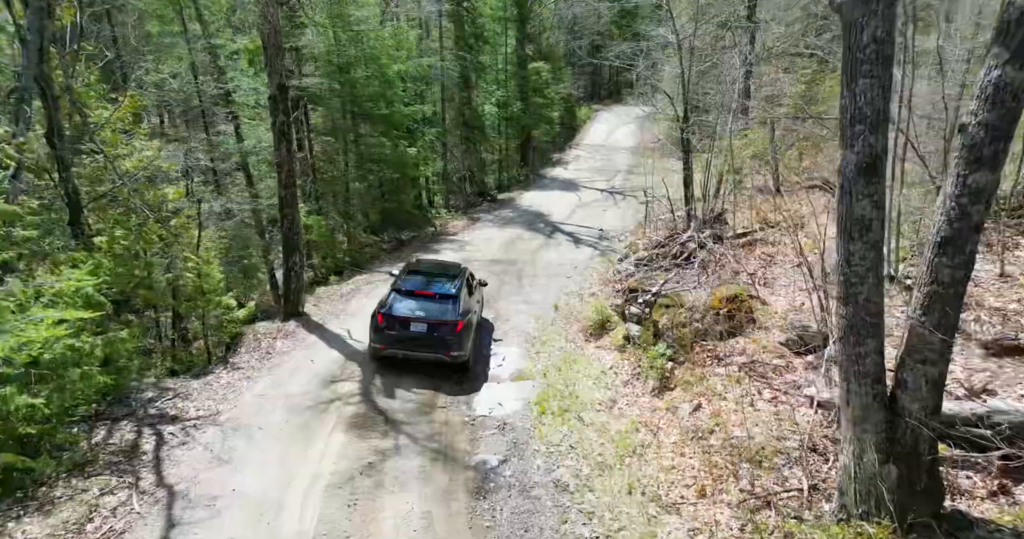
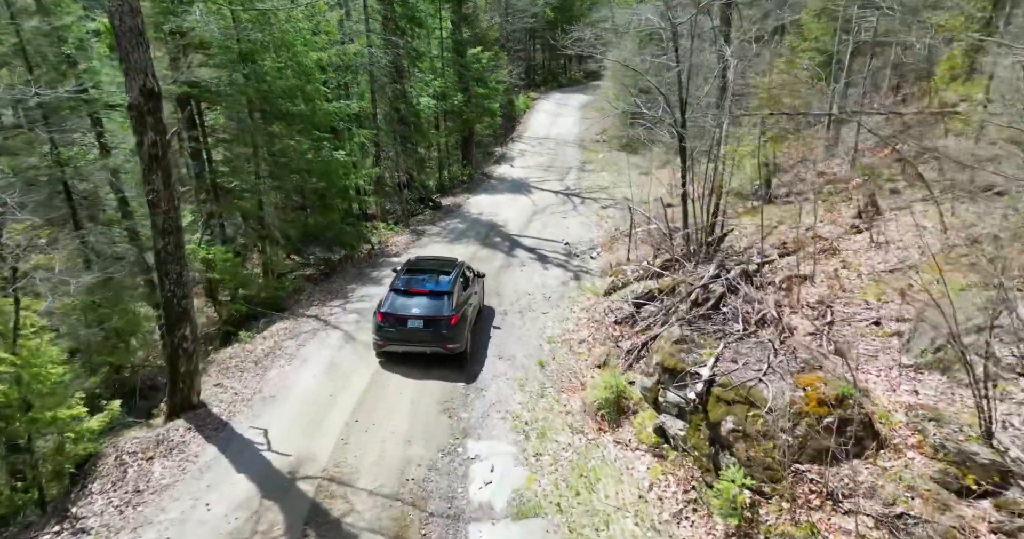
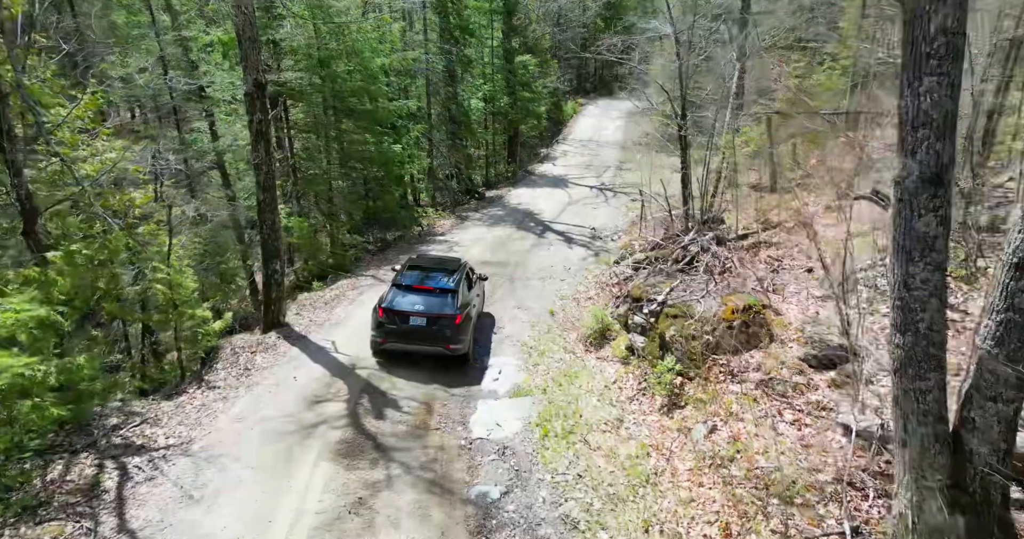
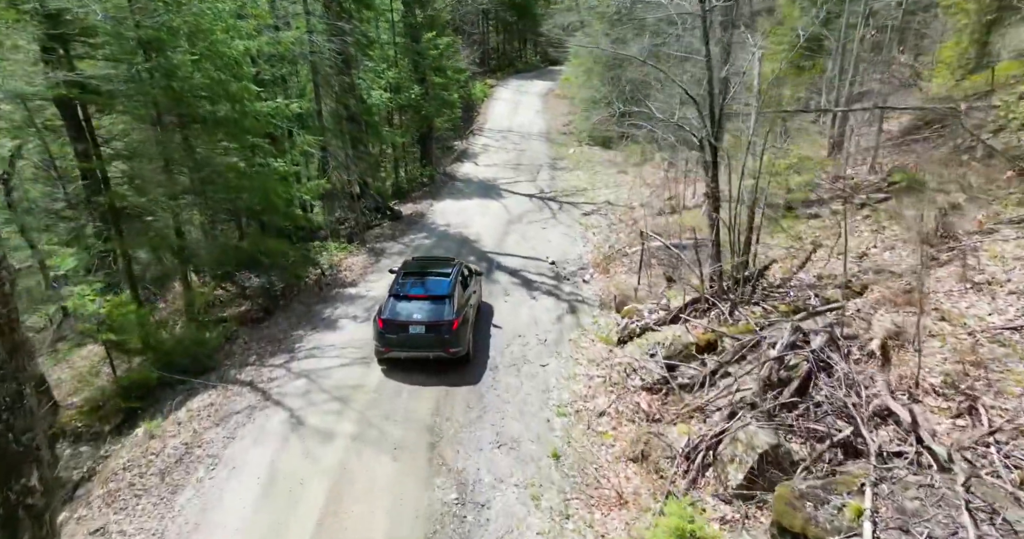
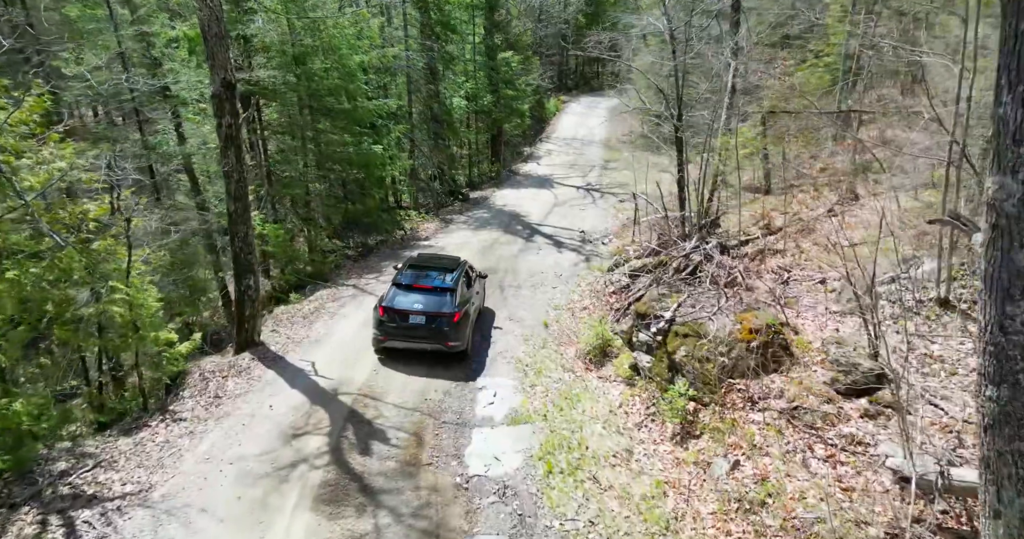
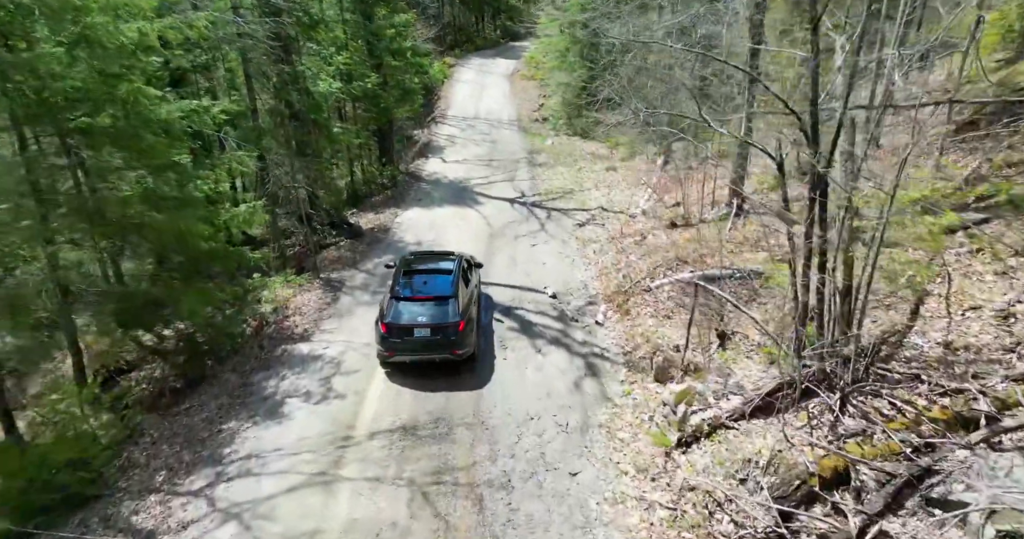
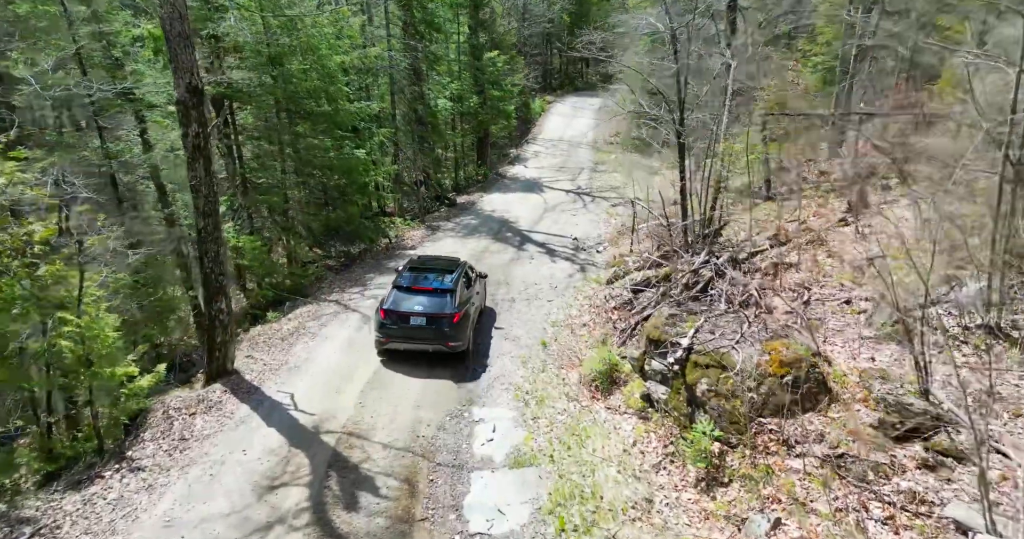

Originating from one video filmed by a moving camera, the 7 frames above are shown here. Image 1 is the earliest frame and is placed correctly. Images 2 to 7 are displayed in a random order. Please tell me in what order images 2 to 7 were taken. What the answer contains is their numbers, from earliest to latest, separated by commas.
3, 5, 7, 2, 4, 6
